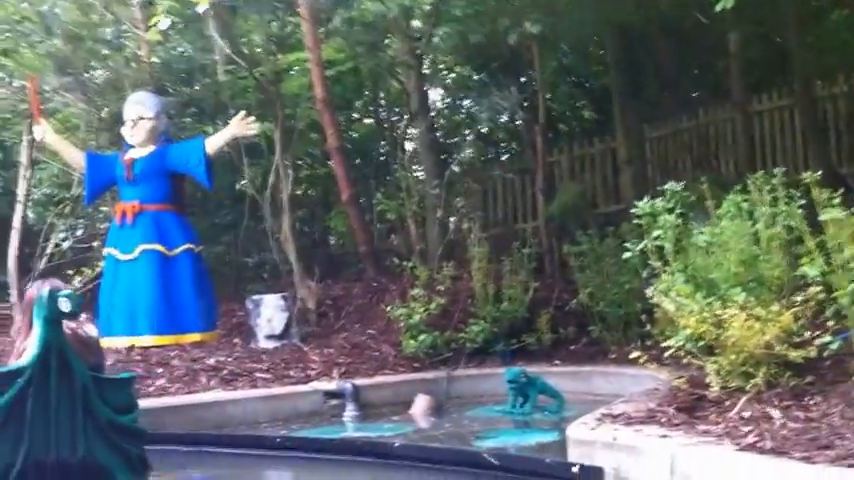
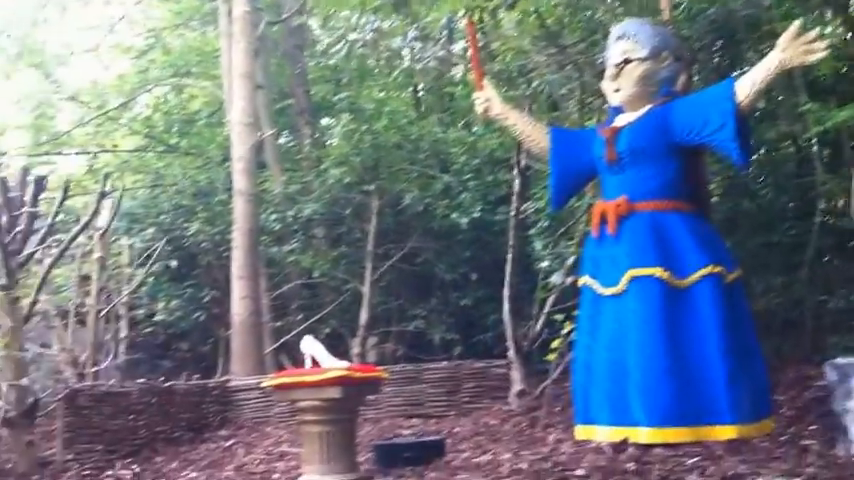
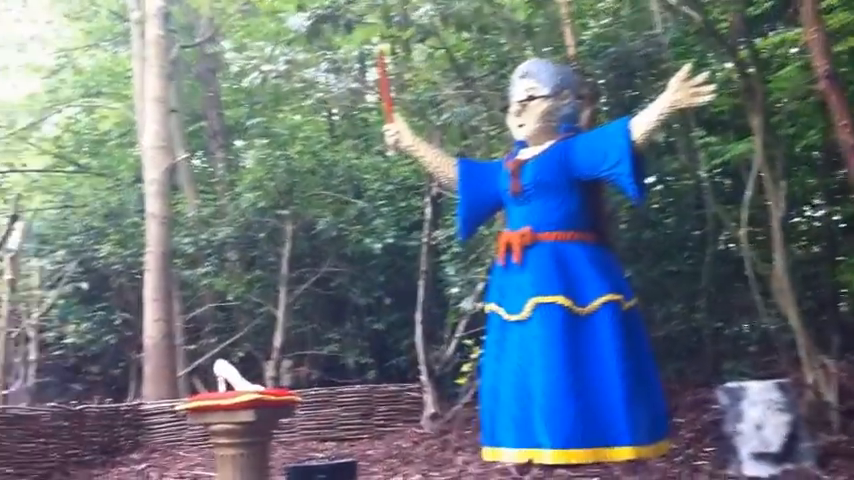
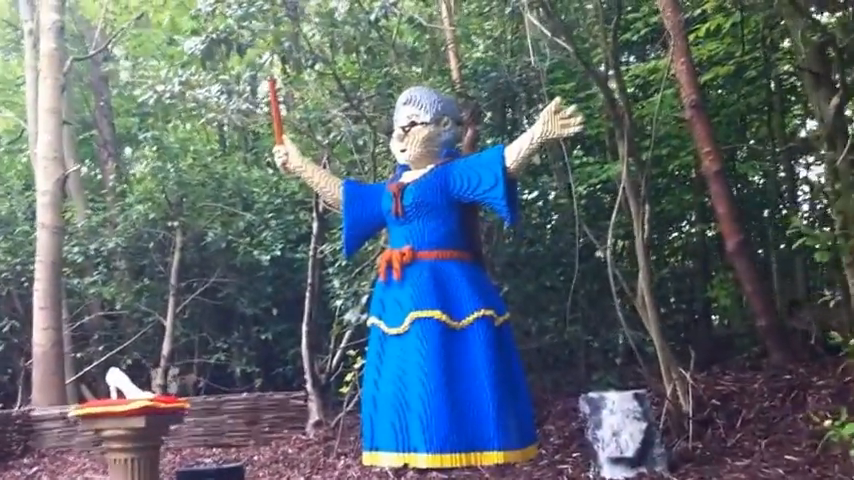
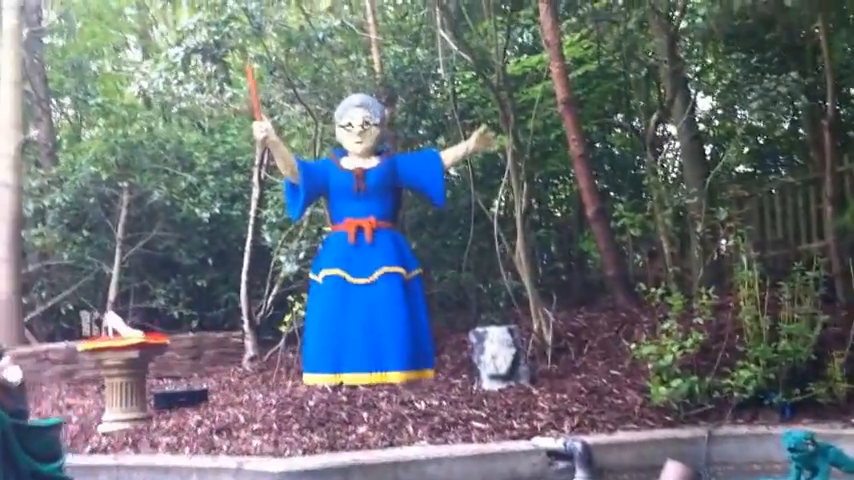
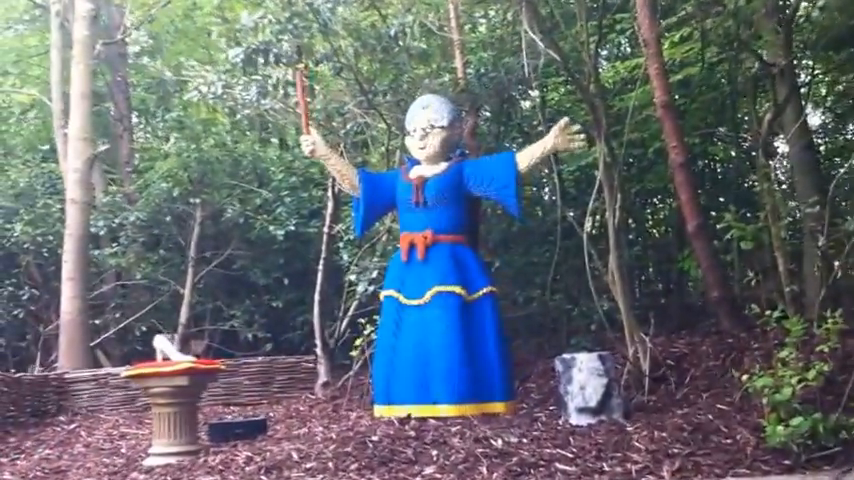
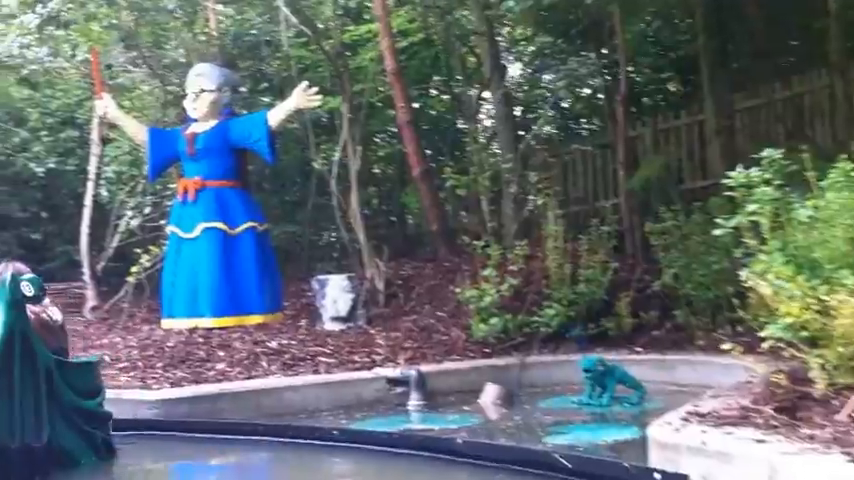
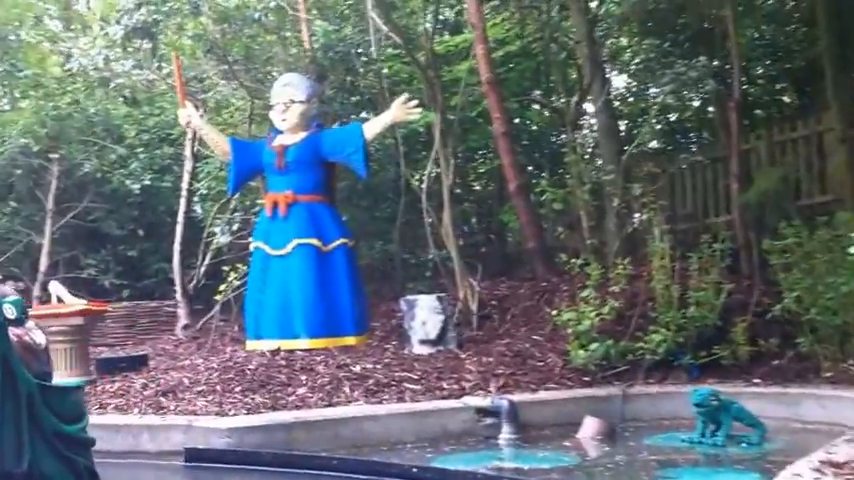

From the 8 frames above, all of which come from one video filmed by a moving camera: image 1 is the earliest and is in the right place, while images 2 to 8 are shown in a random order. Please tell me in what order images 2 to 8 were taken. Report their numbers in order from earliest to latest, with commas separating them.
7, 8, 5, 6, 4, 3, 2
